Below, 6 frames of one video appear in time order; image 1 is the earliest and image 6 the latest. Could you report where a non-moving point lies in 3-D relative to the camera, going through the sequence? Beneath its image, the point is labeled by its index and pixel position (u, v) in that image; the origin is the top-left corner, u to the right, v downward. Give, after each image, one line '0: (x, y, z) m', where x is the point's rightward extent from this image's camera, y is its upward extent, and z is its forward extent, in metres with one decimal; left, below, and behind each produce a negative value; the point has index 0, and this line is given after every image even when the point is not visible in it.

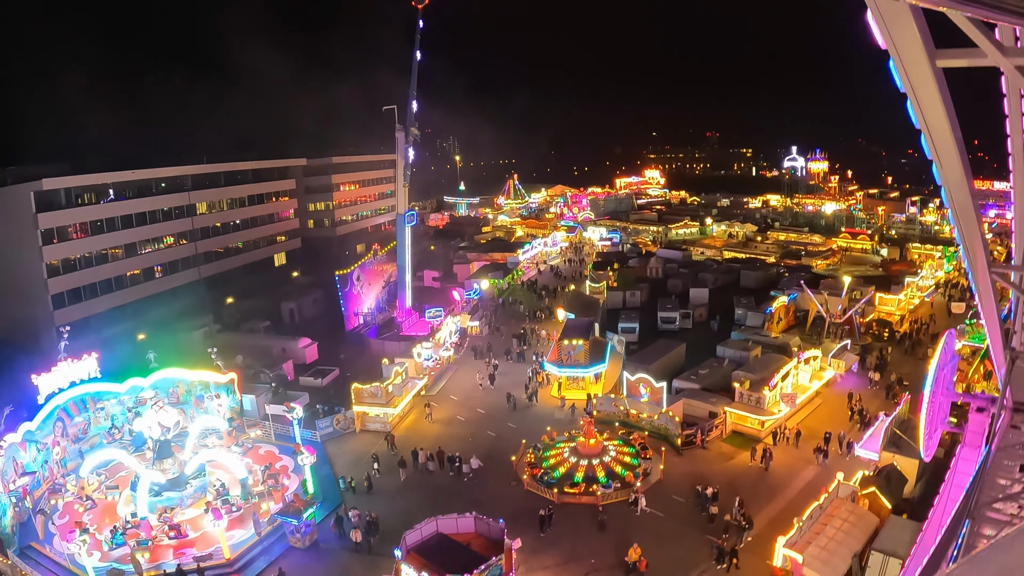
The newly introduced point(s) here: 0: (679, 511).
0: (+5.2, -6.9, +19.8) m
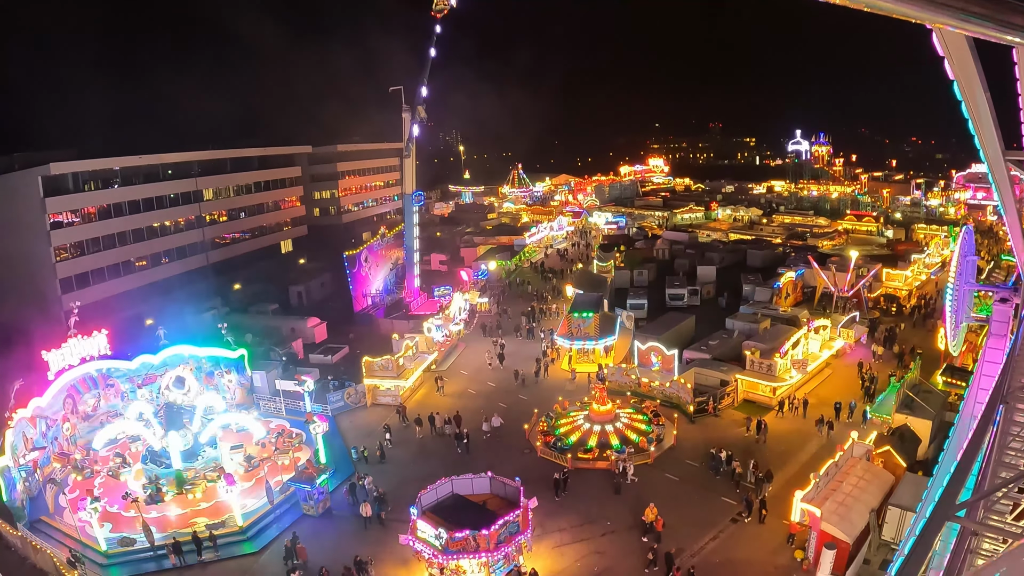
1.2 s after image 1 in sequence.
0: (+5.6, -5.8, +19.7) m
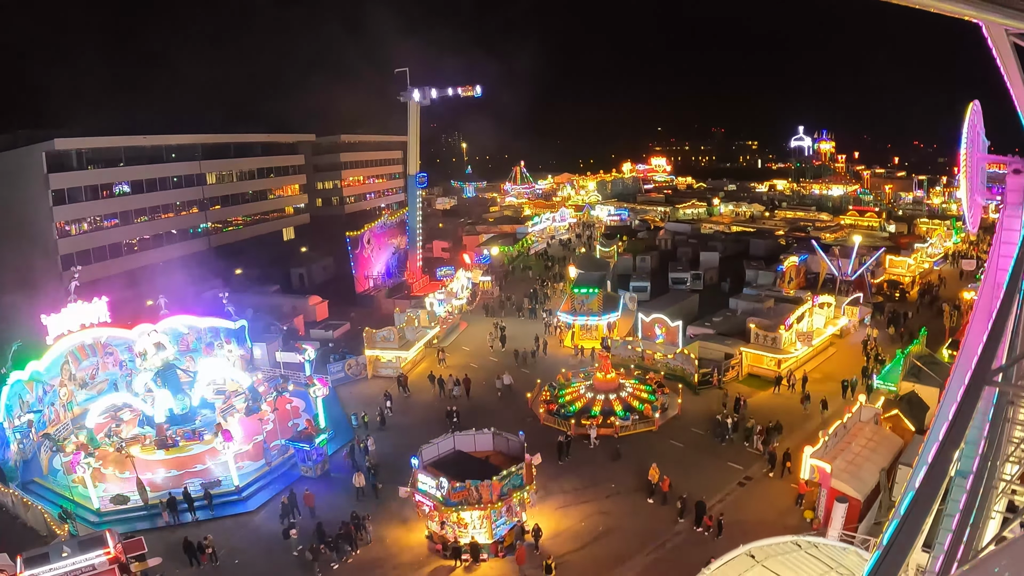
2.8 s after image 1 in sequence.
0: (+5.7, -4.7, +19.4) m
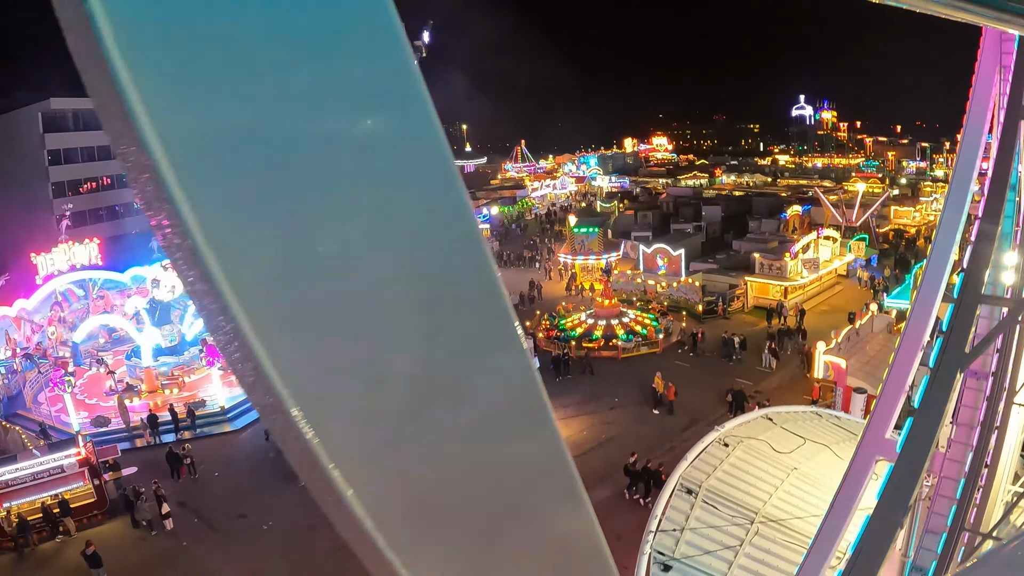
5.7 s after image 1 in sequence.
0: (+5.6, -2.1, +18.6) m
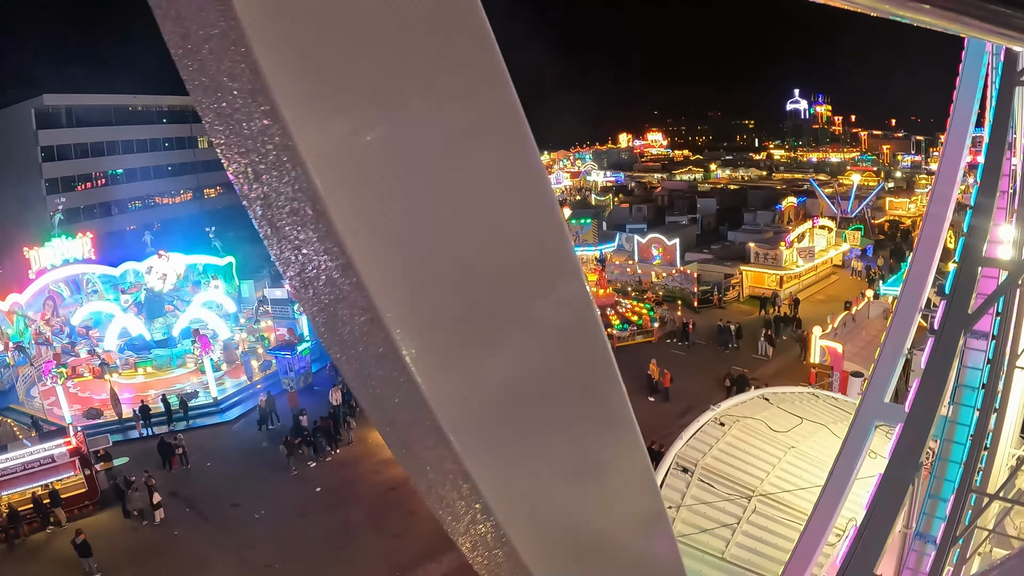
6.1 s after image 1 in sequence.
0: (+5.5, -1.8, +18.5) m
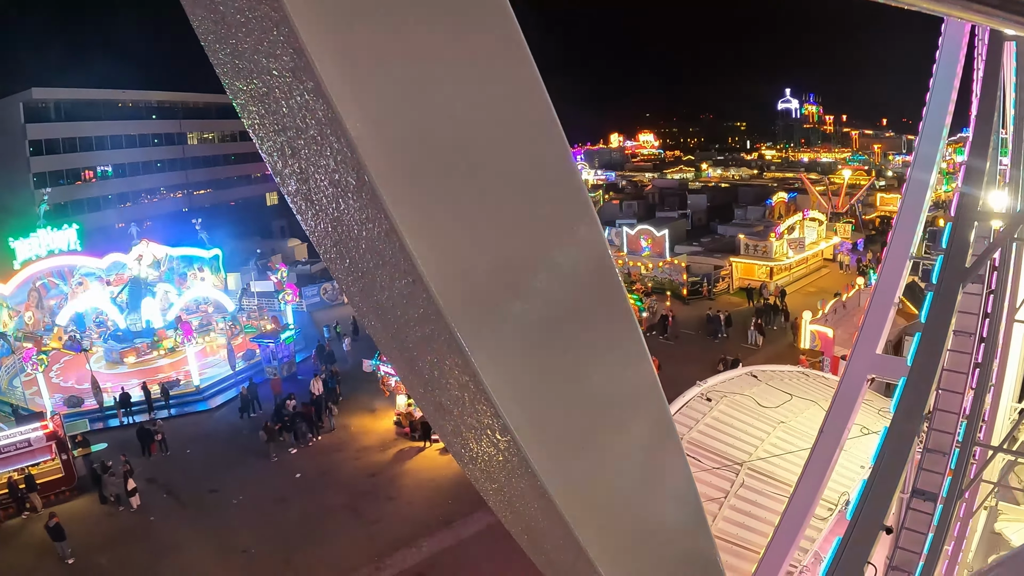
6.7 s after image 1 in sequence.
0: (+5.1, -1.5, +18.4) m
